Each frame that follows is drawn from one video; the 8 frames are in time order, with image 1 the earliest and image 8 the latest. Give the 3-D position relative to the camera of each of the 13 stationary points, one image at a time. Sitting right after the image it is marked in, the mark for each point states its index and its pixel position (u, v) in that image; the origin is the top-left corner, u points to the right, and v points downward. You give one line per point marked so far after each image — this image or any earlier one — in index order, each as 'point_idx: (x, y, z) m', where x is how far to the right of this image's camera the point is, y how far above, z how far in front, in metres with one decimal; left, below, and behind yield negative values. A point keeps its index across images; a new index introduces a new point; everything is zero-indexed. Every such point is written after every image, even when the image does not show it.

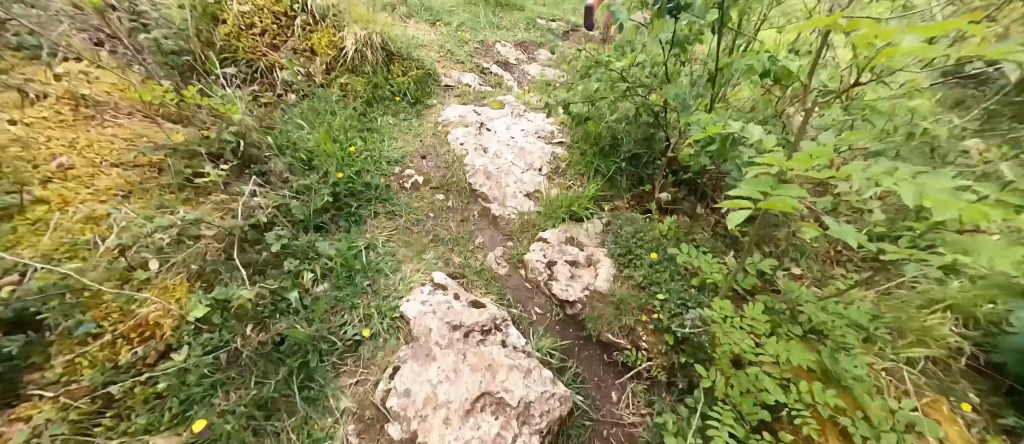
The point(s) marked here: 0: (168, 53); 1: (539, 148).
0: (-1.7, +0.8, +1.9) m
1: (+0.2, +0.5, +2.3) m
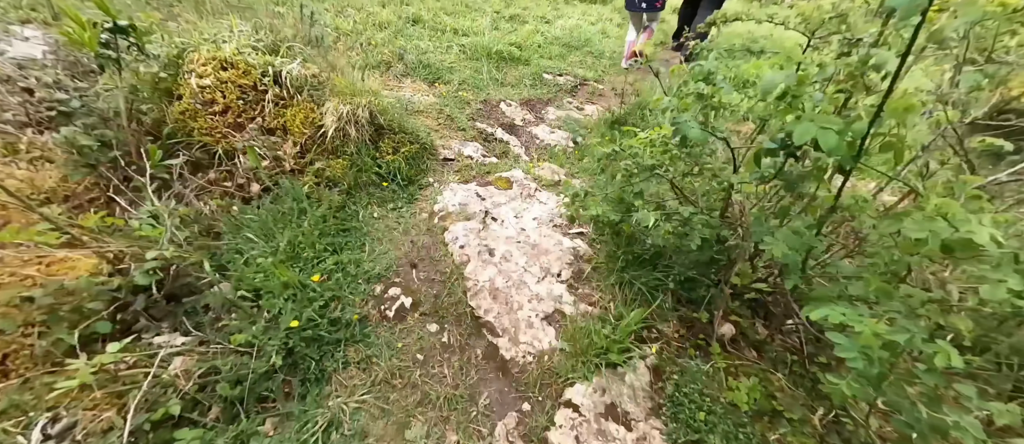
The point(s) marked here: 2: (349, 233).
0: (-1.6, +0.3, +1.5) m
1: (+0.2, -0.1, +1.9) m
2: (-0.7, 0.0, +1.7) m
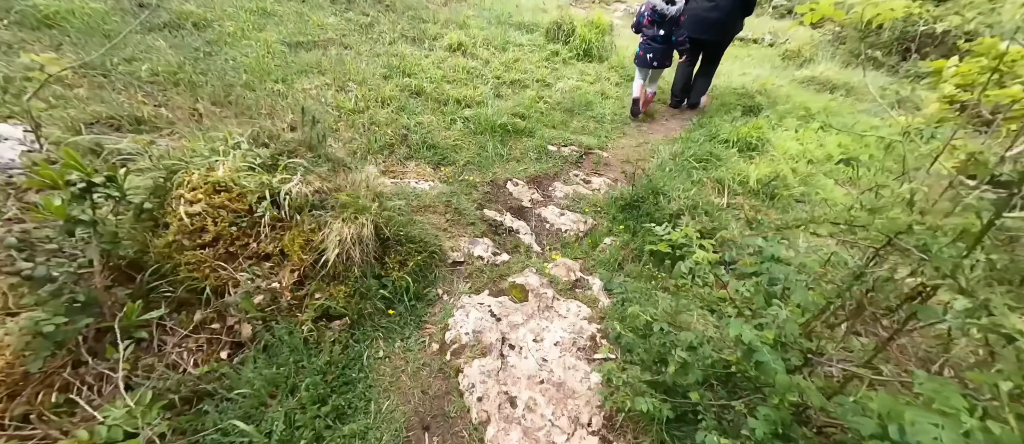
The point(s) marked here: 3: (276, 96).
0: (-1.5, -0.3, +1.3) m
1: (+0.3, -0.7, +1.7) m
2: (-0.6, -0.6, +1.5) m
3: (-2.2, +1.1, +3.5) m
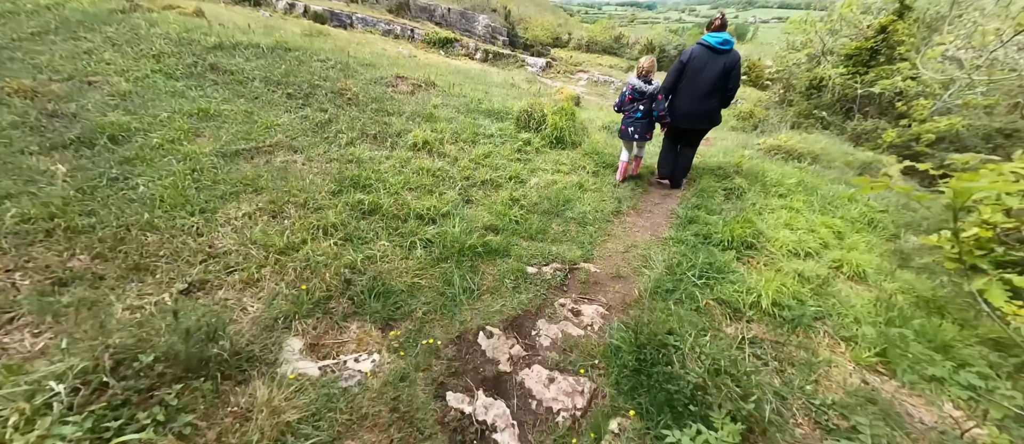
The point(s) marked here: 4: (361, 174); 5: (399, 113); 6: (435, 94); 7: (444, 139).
0: (-1.6, -1.2, +0.5) m
1: (+0.3, -1.5, +0.9) m
2: (-0.7, -1.5, +0.7) m
3: (-2.4, -0.1, +2.8) m
4: (-1.6, +0.5, +4.2) m
5: (-1.9, +1.8, +6.3) m
6: (-1.6, +2.6, +7.9) m
7: (-1.0, +1.2, +5.6) m
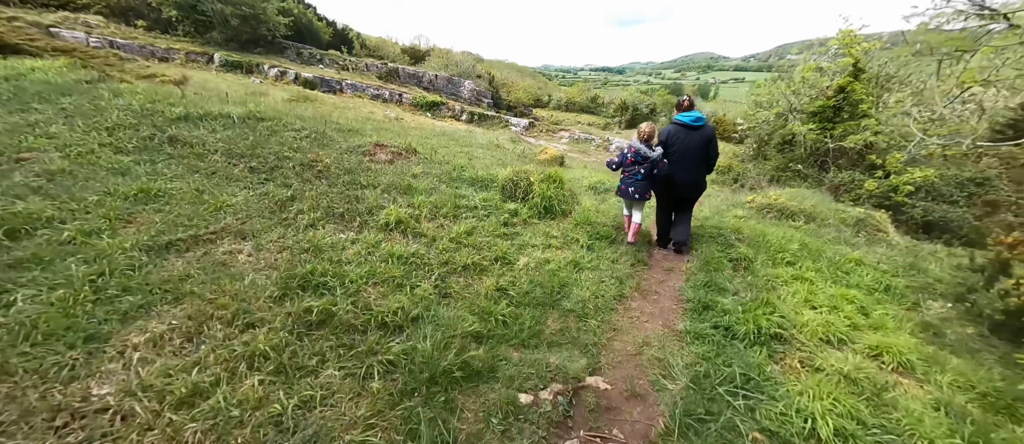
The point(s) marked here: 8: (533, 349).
0: (-1.6, -1.6, -0.4) m
1: (+0.3, -2.0, 0.0) m
2: (-0.6, -1.9, -0.2) m
3: (-2.5, -0.9, +2.1) m
4: (-1.8, -0.4, +3.5) m
5: (-2.1, +0.5, +5.8) m
6: (-1.9, +1.2, +7.4) m
7: (-1.2, +0.1, +5.0) m
8: (+0.2, -1.0, +3.1) m
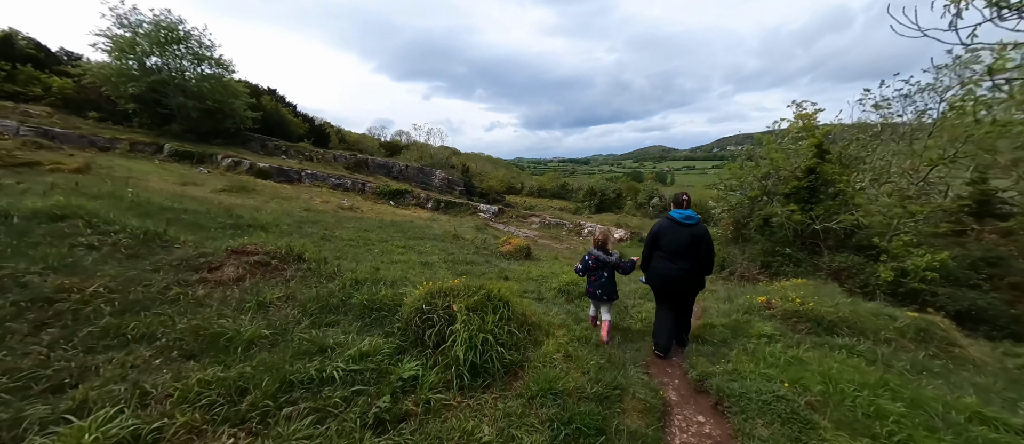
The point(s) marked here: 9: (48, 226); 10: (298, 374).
0: (-2.0, -1.7, -3.4) m
1: (-0.2, -2.1, -2.9) m
2: (-1.1, -2.0, -3.2) m
3: (-3.1, -1.5, -0.9) m
4: (-2.4, -1.4, +0.7) m
5: (-2.9, -1.0, +3.1) m
6: (-2.8, -0.7, +4.9) m
7: (-2.0, -1.2, +2.3) m
8: (-0.5, -1.9, +0.3) m
9: (-5.8, -0.1, +4.9) m
10: (-1.5, -1.2, +3.0) m
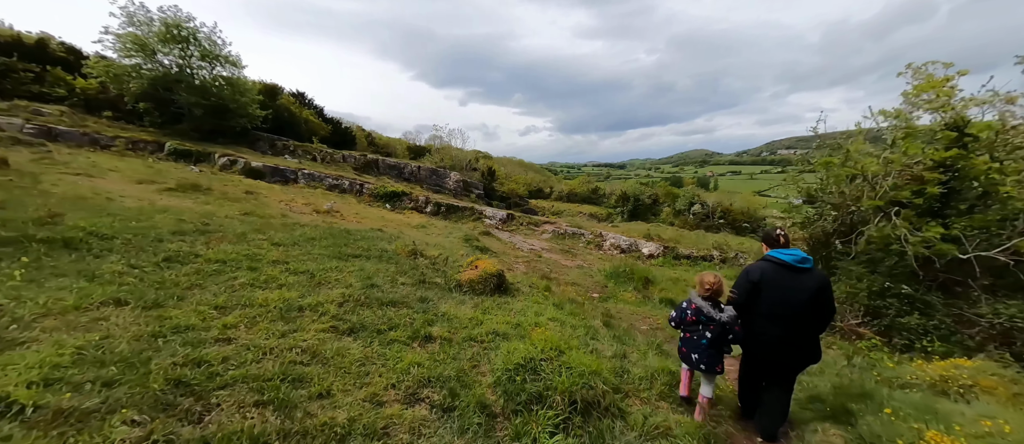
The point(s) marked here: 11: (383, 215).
0: (-4.2, -1.7, -6.7) m
1: (-2.3, -2.2, -6.4) m
2: (-3.2, -2.1, -6.6) m
3: (-5.0, -1.6, -4.1) m
4: (-4.2, -1.5, -2.6) m
5: (-4.4, -1.1, -0.2) m
6: (-4.2, -0.9, +1.6) m
7: (-3.6, -1.3, -1.0) m
8: (-2.3, -2.0, -3.2) m
9: (-7.1, -0.2, +1.9) m
10: (-3.1, -1.3, -0.4) m
11: (-6.3, +0.2, +18.8) m
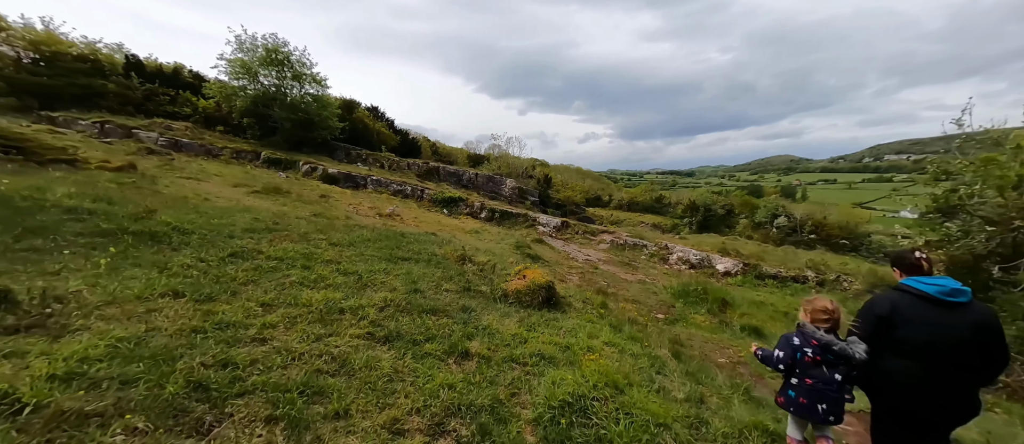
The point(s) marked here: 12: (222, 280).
0: (-5.4, -1.4, -6.5) m
1: (-3.6, -1.9, -6.6) m
2: (-4.5, -1.7, -6.6) m
3: (-5.8, -1.3, -3.8) m
4: (-4.8, -1.2, -2.5) m
5: (-4.6, -0.9, 0.0) m
6: (-4.1, -0.7, +1.7) m
7: (-3.9, -1.1, -1.0) m
8: (-3.0, -1.8, -3.4) m
9: (-6.9, 0.0, +2.5) m
10: (-3.3, -1.2, -0.5) m
11: (-3.4, 0.0, +19.0) m
12: (-4.0, -0.8, +5.5) m
